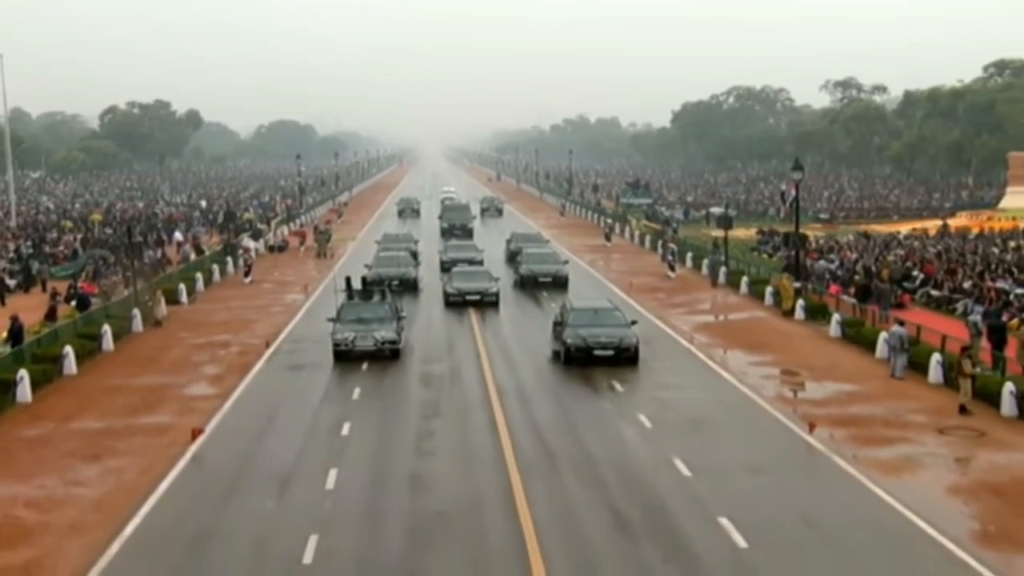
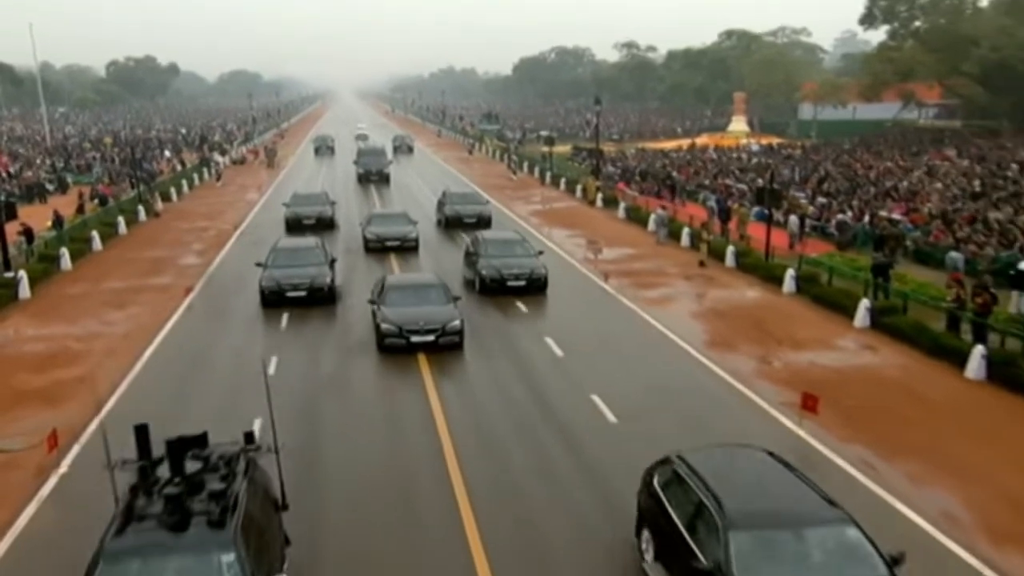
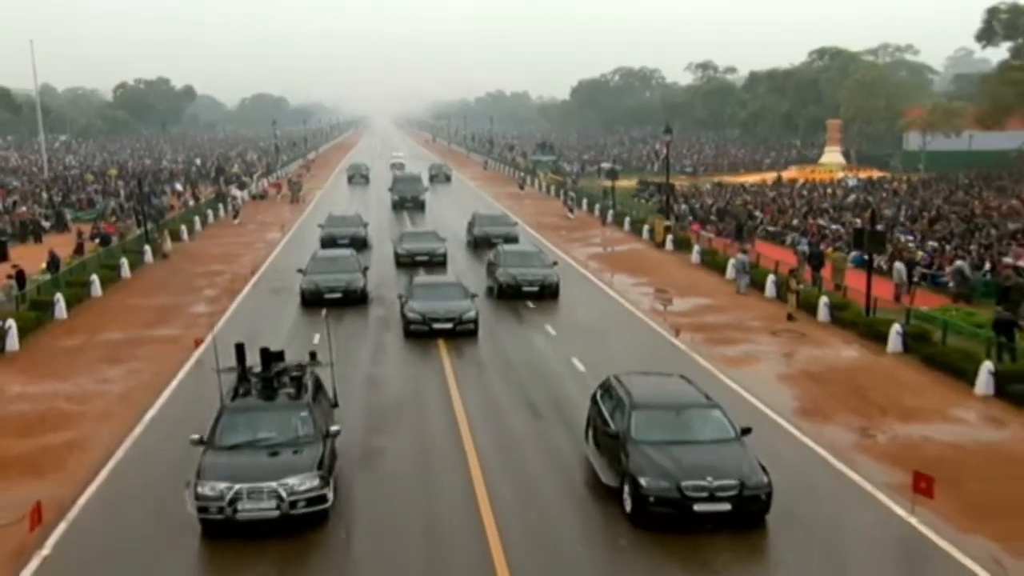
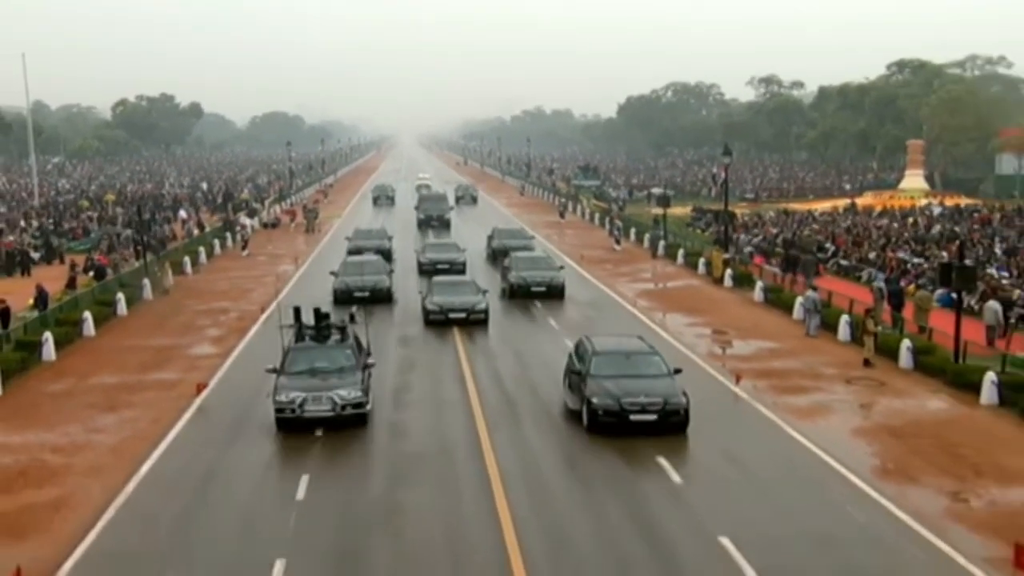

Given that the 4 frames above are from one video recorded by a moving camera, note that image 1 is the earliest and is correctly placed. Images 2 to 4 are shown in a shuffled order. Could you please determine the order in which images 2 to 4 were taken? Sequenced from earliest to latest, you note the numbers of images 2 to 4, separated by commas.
4, 3, 2
